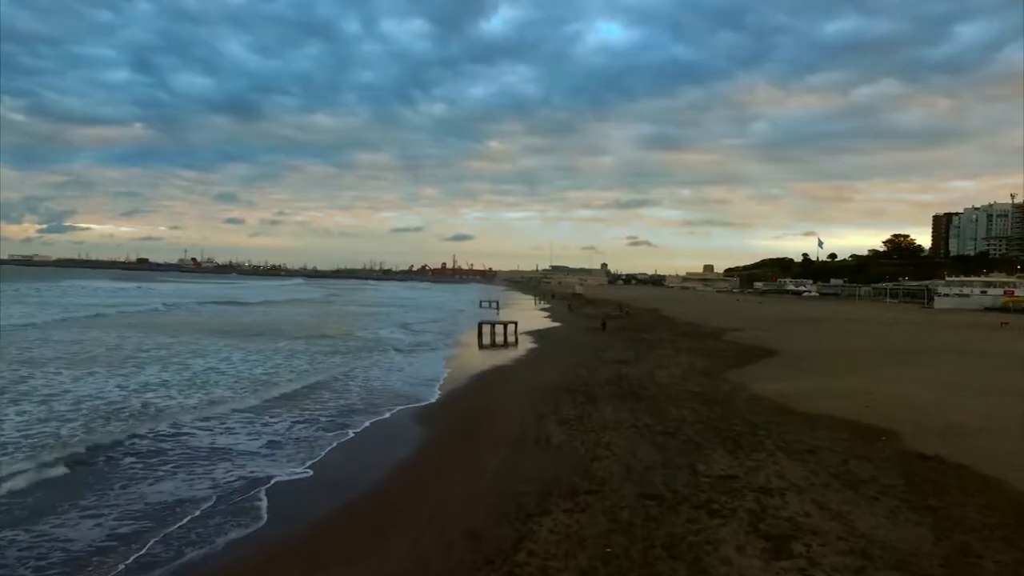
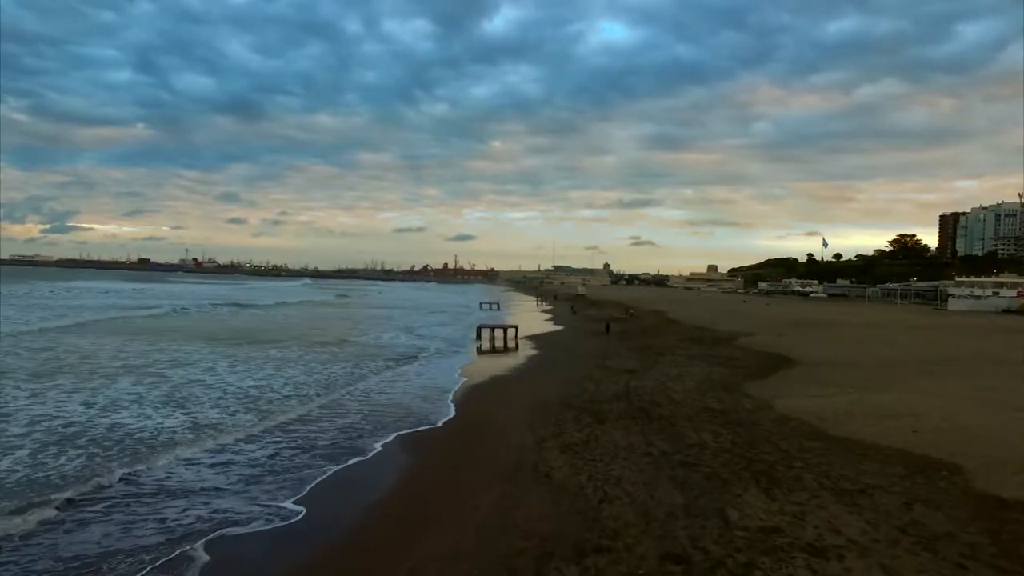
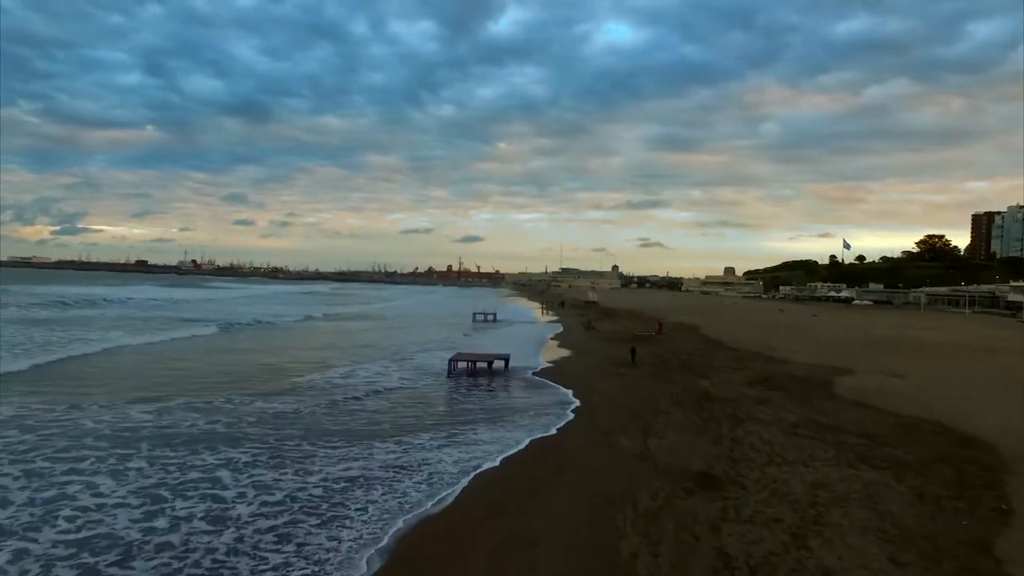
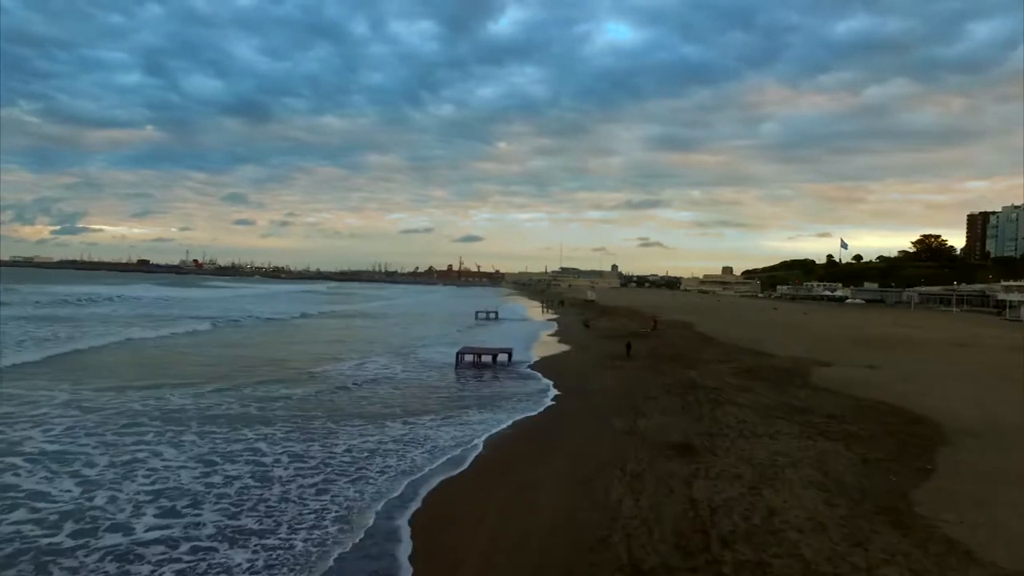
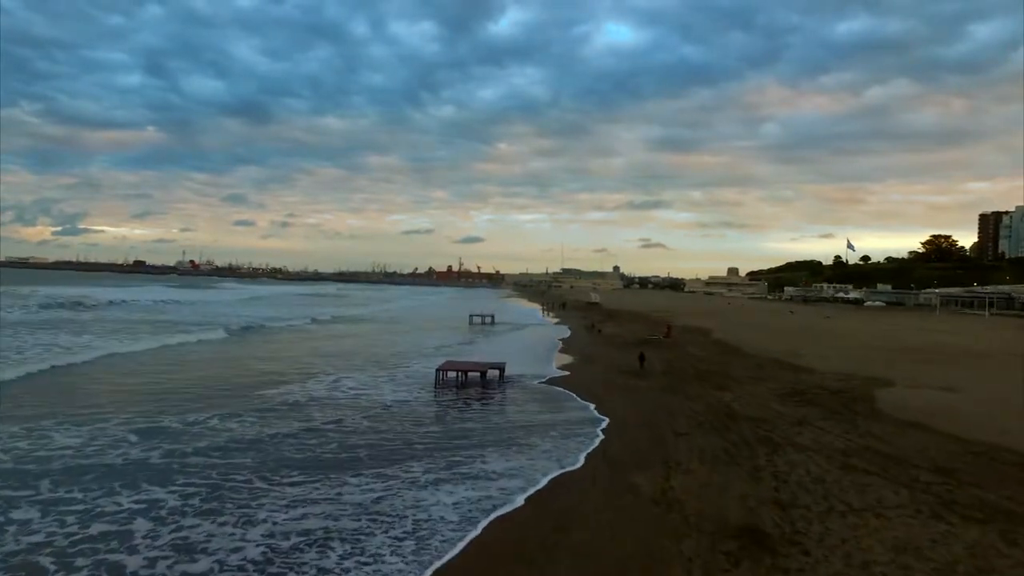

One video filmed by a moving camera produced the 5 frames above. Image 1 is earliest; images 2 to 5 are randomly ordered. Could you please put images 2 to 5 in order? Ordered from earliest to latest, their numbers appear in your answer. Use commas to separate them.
2, 4, 3, 5
